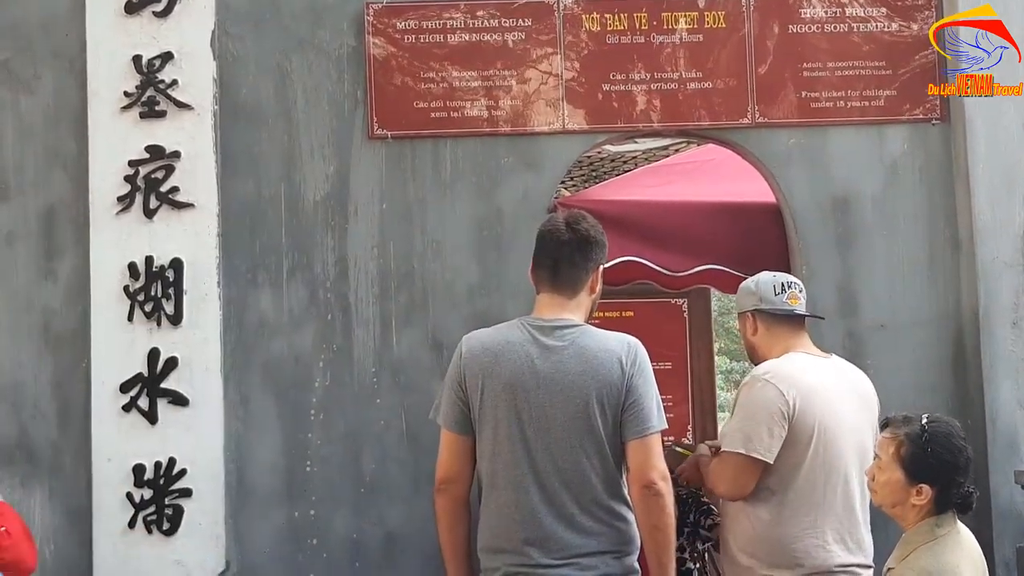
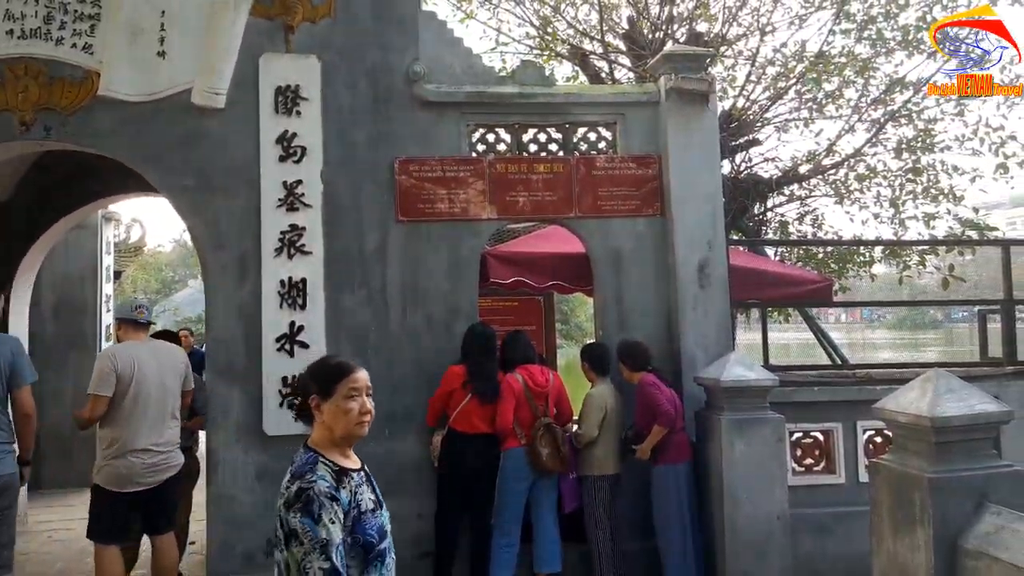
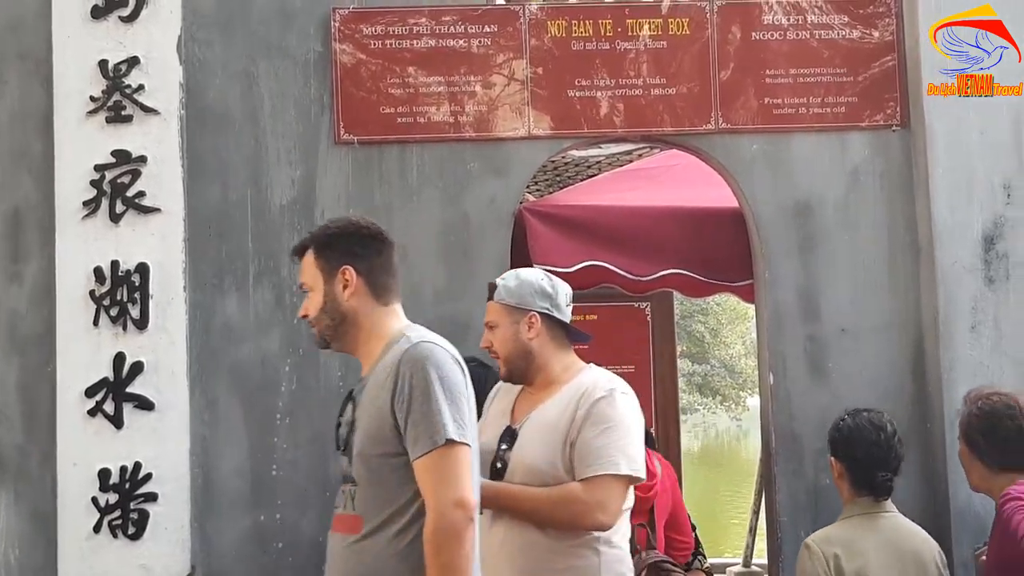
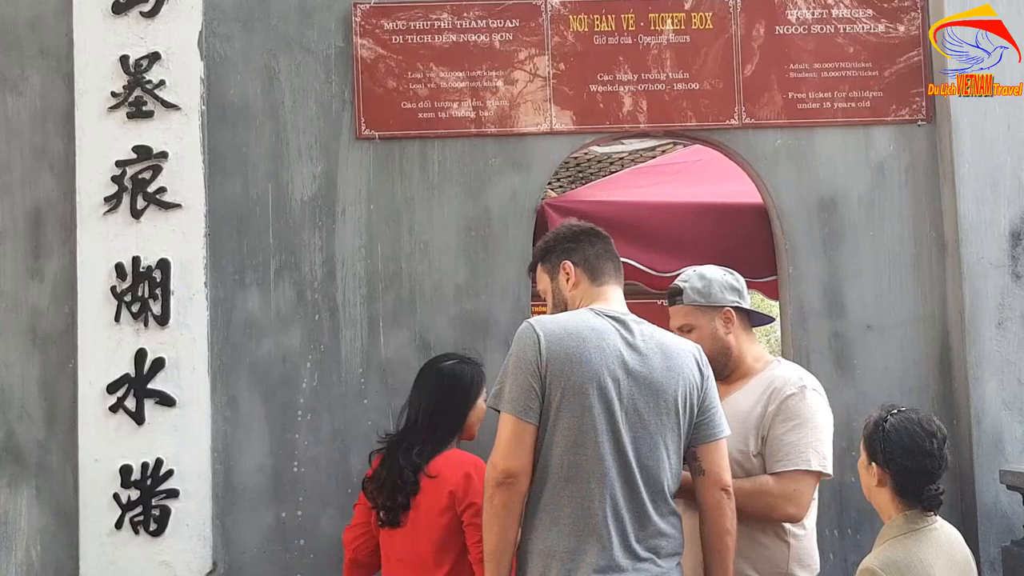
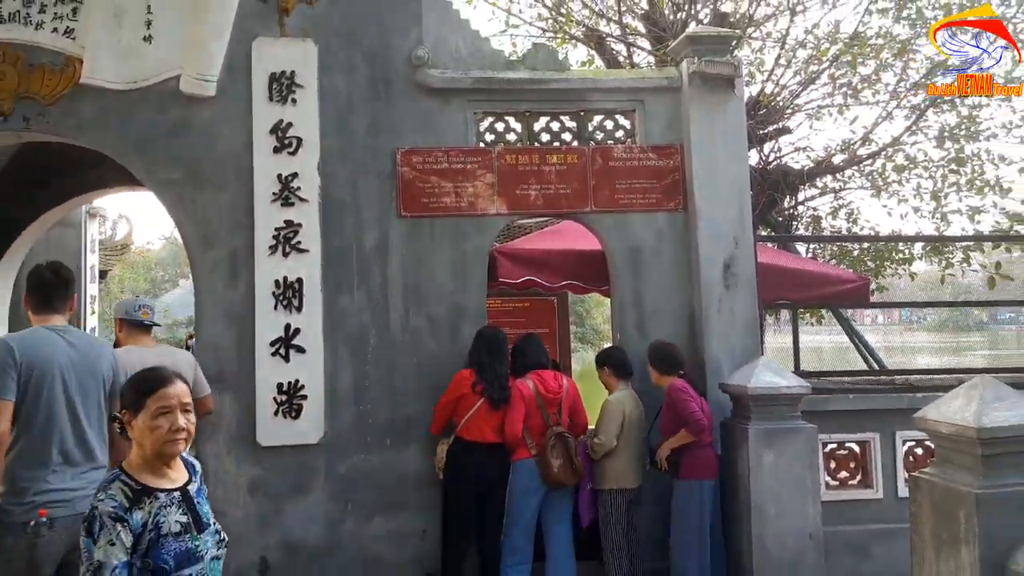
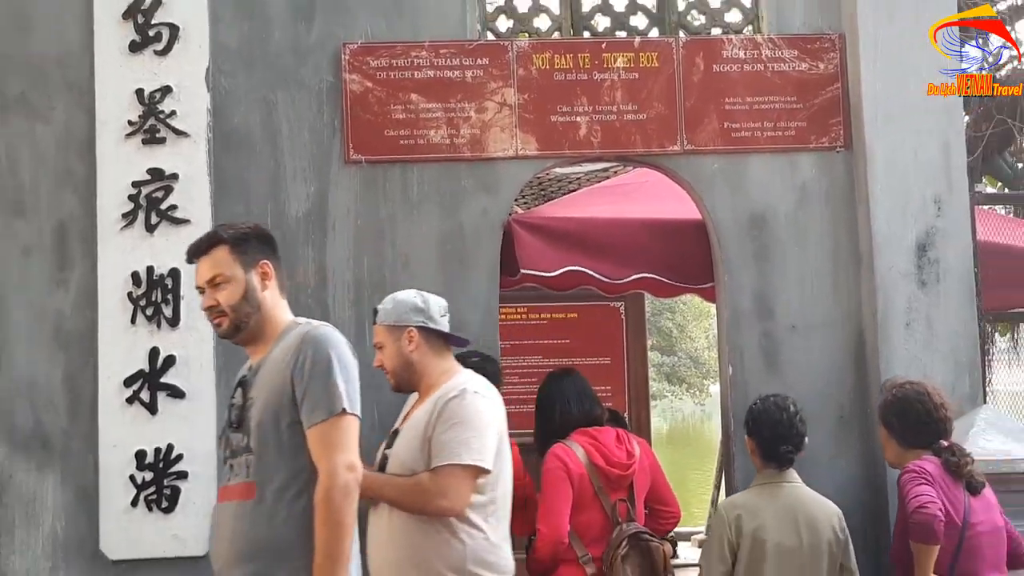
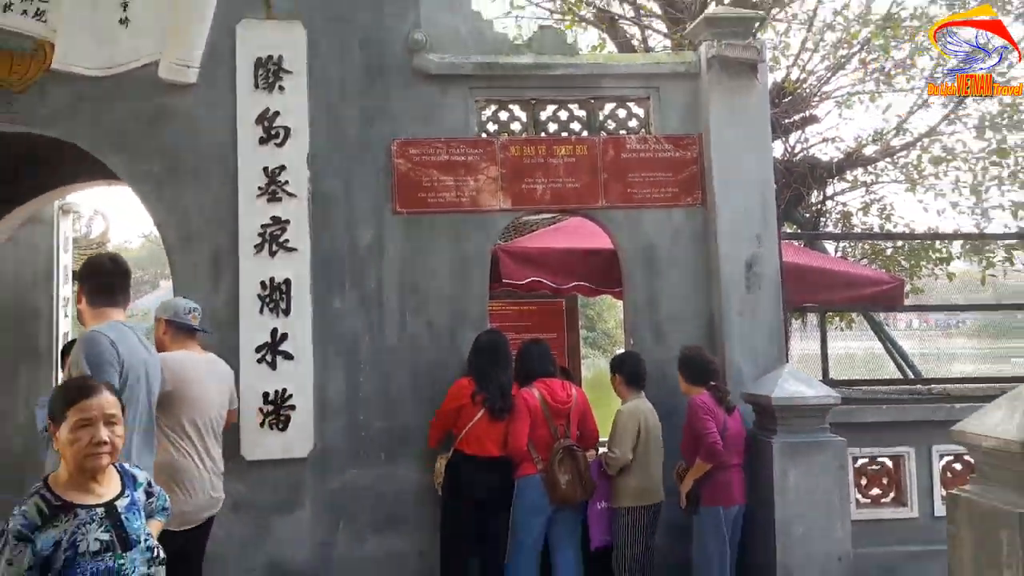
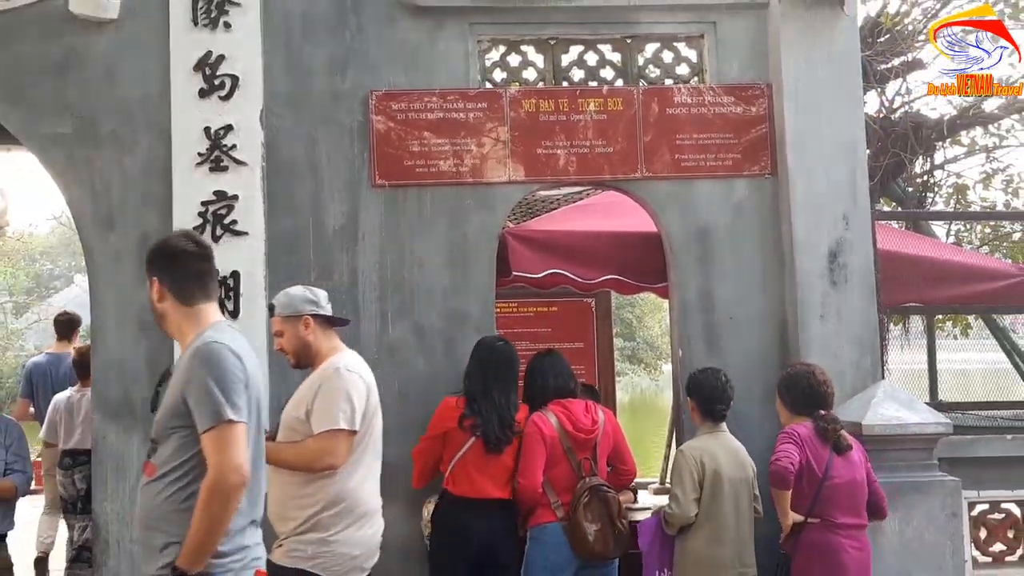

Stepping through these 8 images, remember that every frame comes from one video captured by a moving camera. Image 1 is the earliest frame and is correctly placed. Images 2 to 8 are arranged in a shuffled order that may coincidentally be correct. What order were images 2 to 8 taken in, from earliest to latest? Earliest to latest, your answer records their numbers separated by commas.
4, 3, 6, 8, 7, 5, 2
